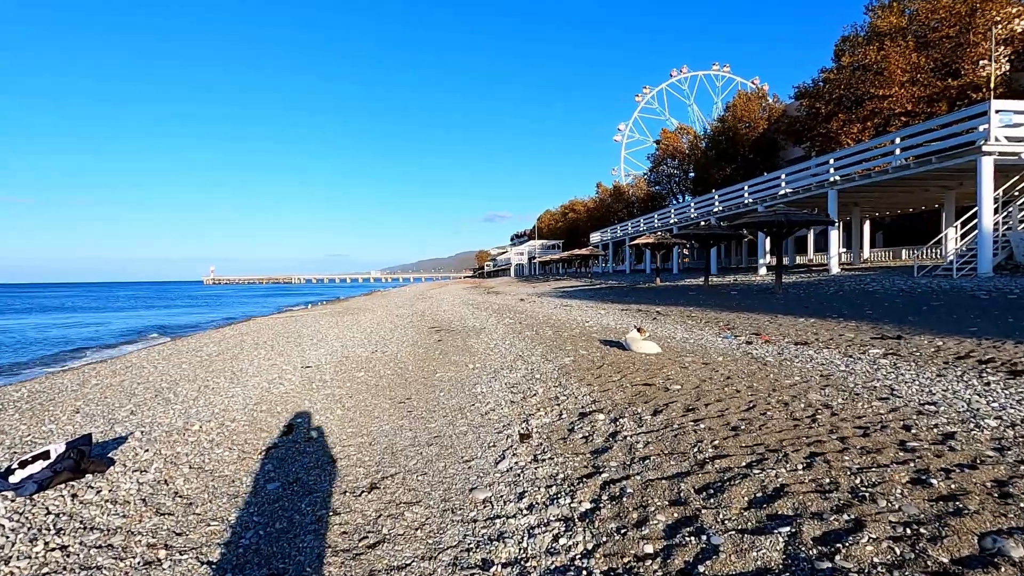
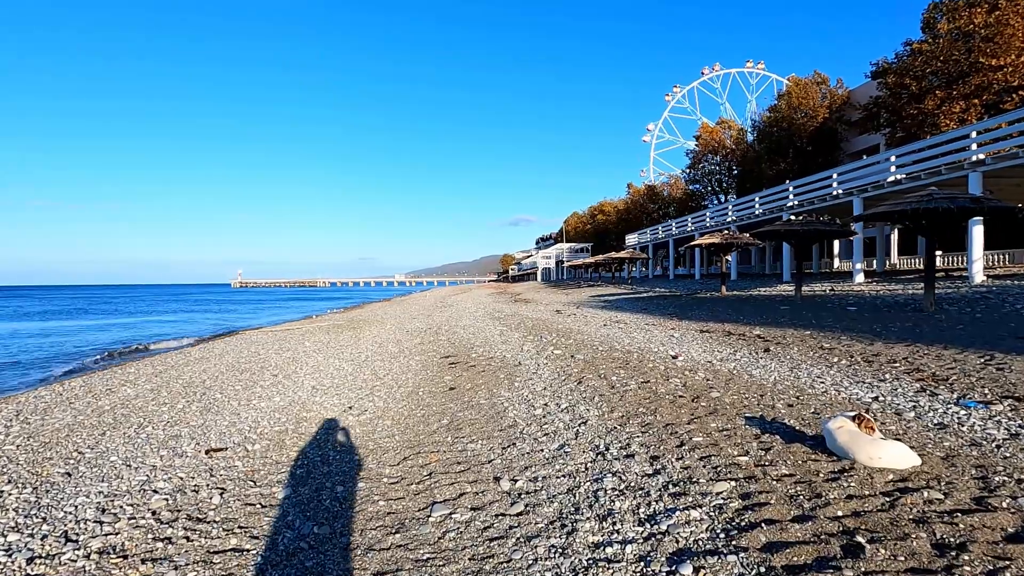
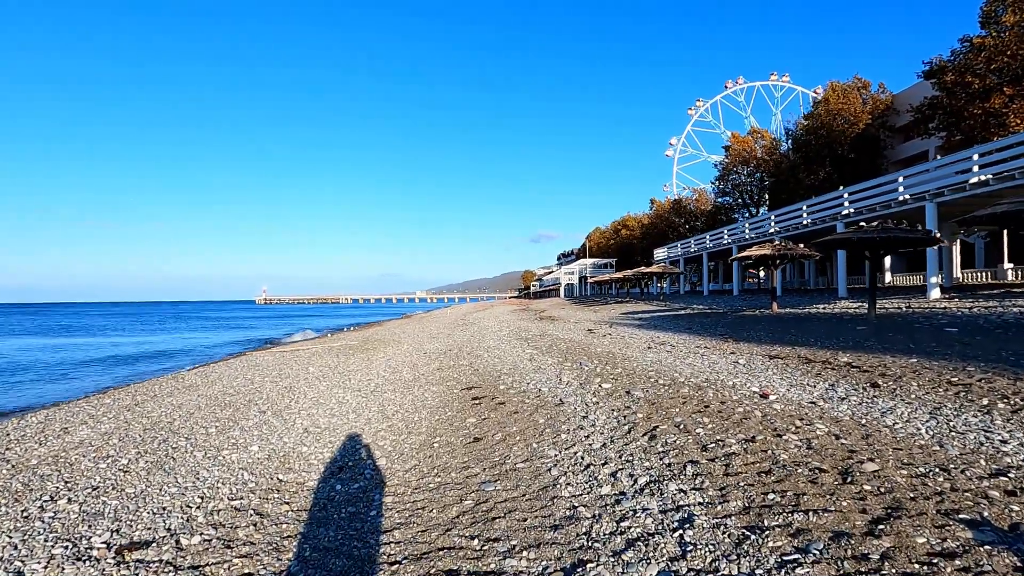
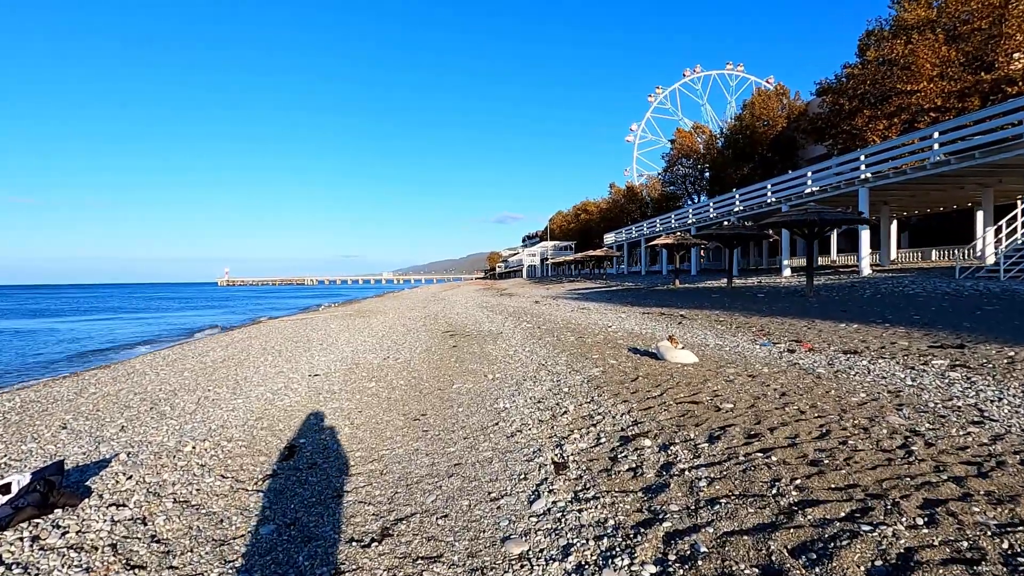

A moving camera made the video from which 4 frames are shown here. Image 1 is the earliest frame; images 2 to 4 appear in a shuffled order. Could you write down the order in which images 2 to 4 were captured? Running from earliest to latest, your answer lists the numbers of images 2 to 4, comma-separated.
4, 2, 3
